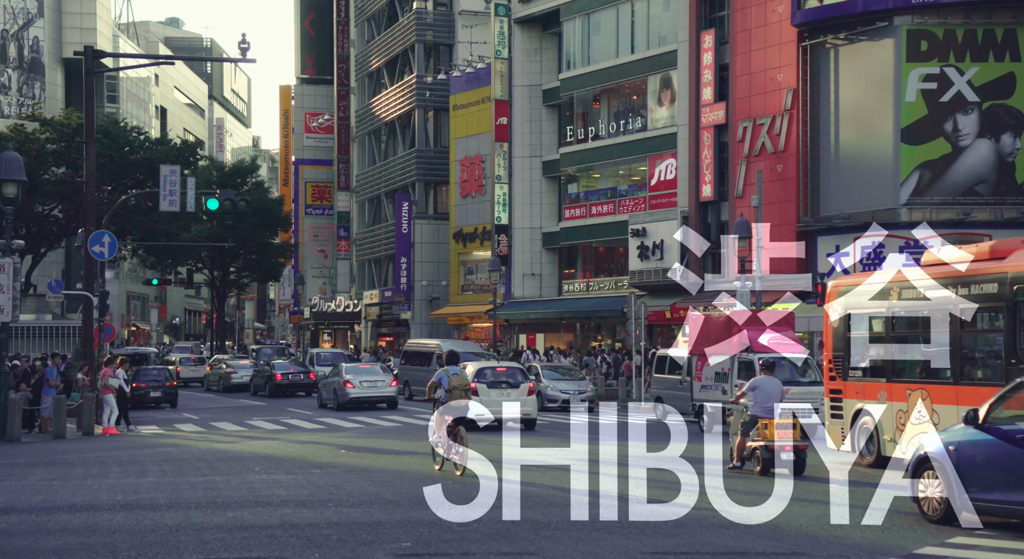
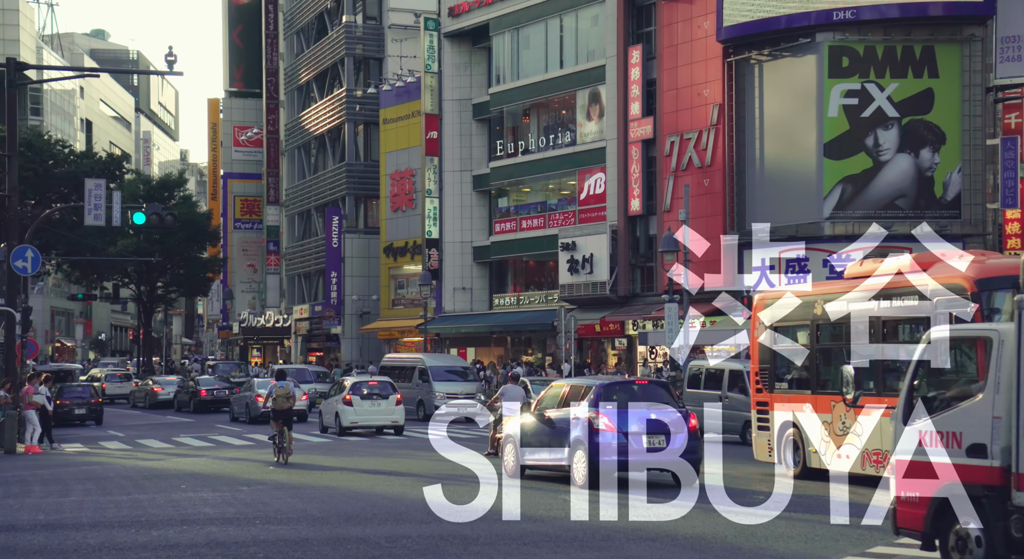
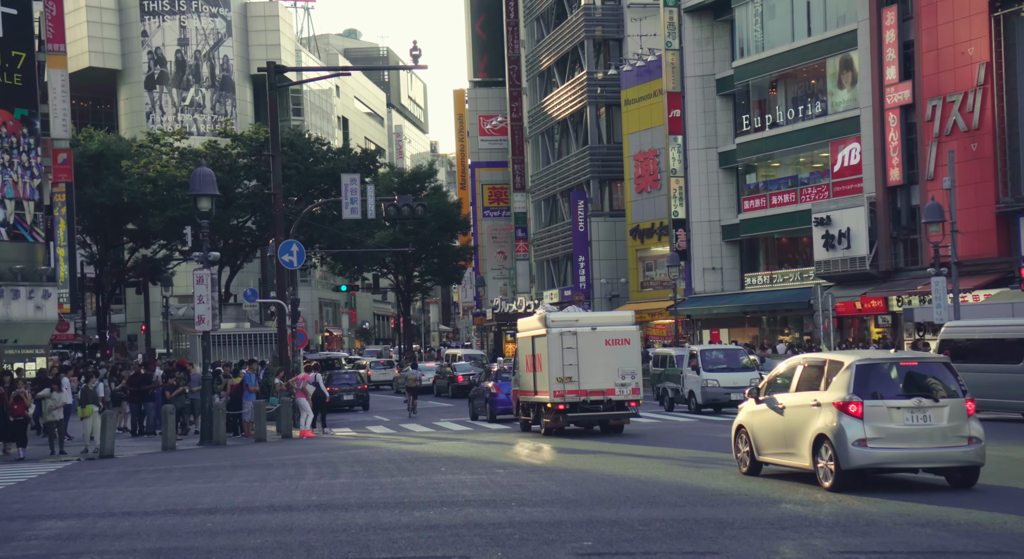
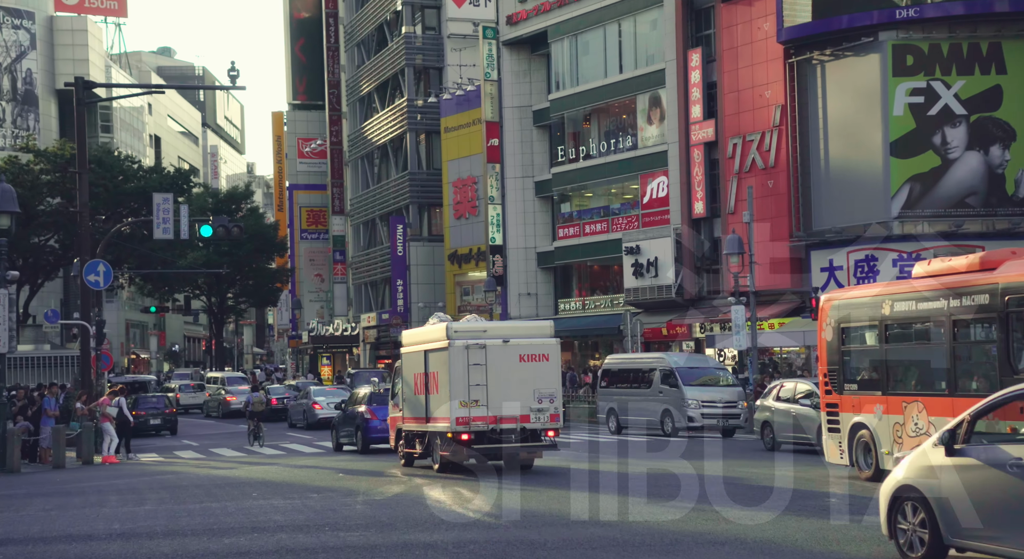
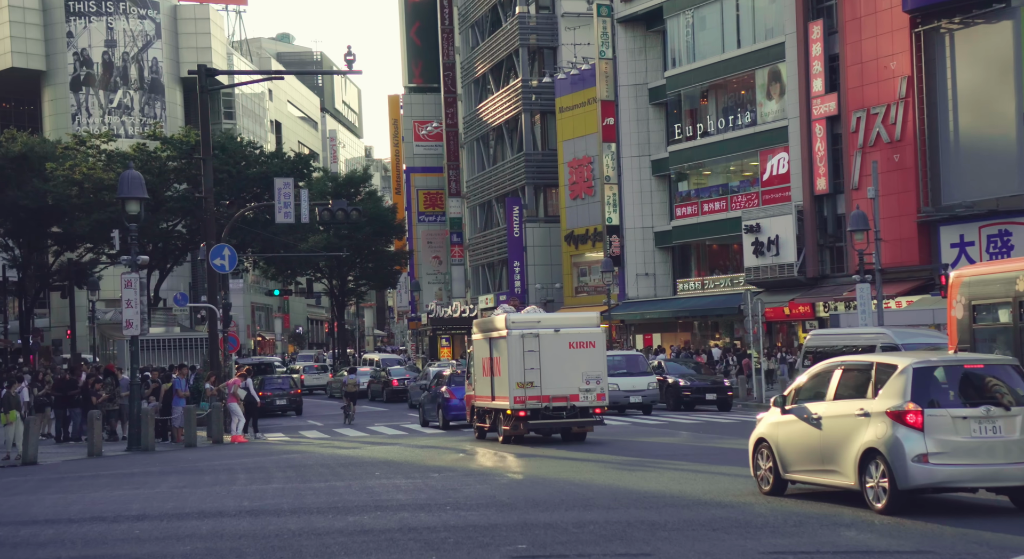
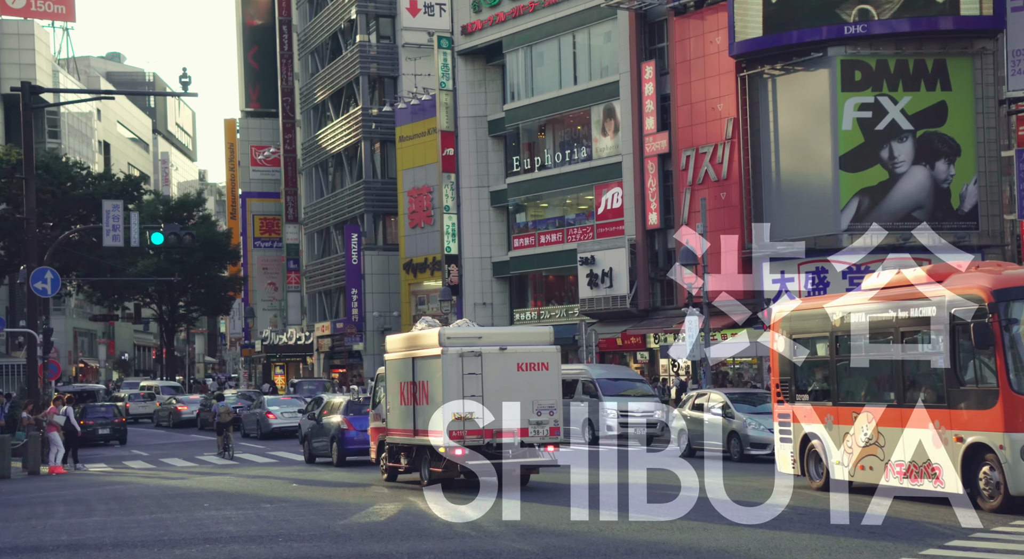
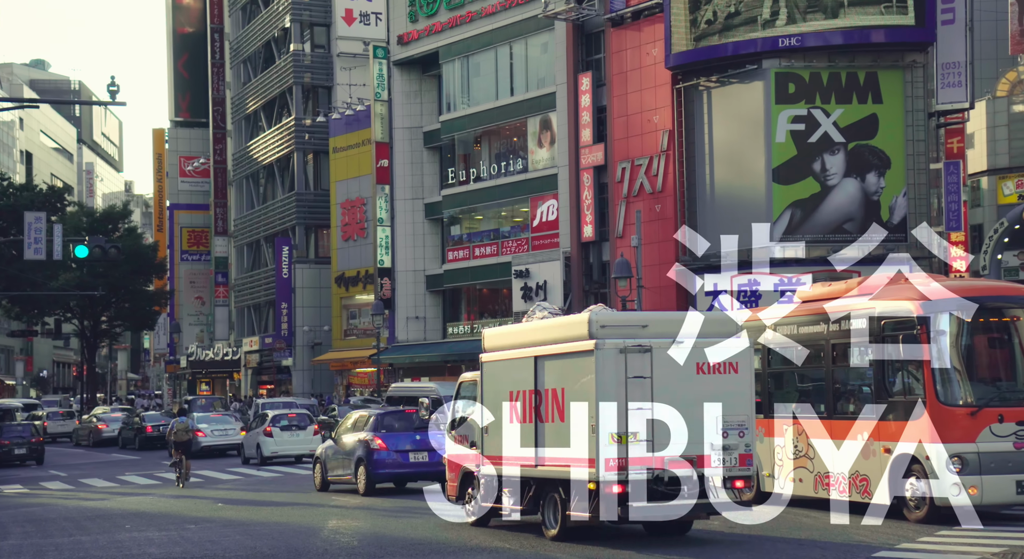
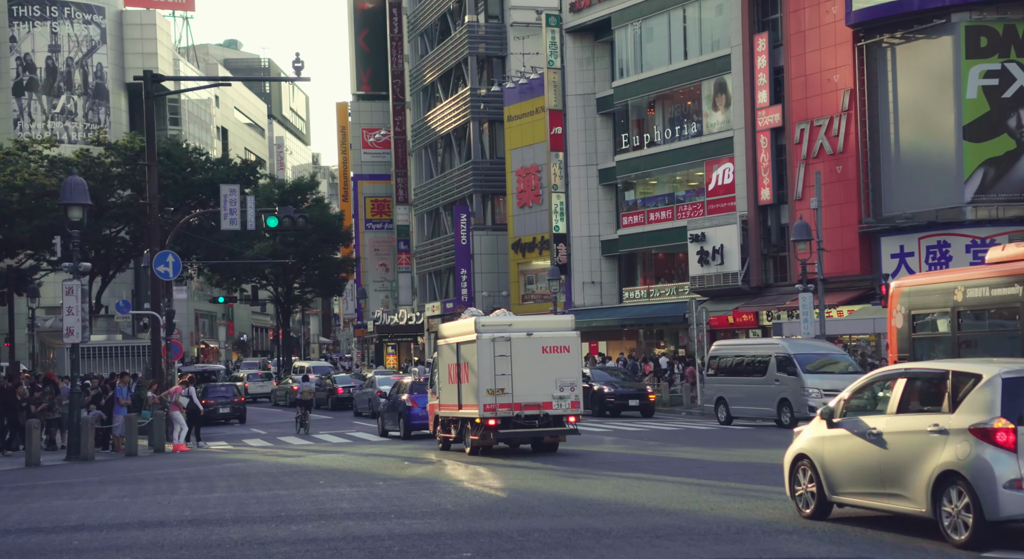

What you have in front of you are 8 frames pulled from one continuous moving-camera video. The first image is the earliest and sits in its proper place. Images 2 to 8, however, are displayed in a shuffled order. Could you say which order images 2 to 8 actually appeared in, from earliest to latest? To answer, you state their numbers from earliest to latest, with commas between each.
2, 7, 6, 4, 8, 5, 3
